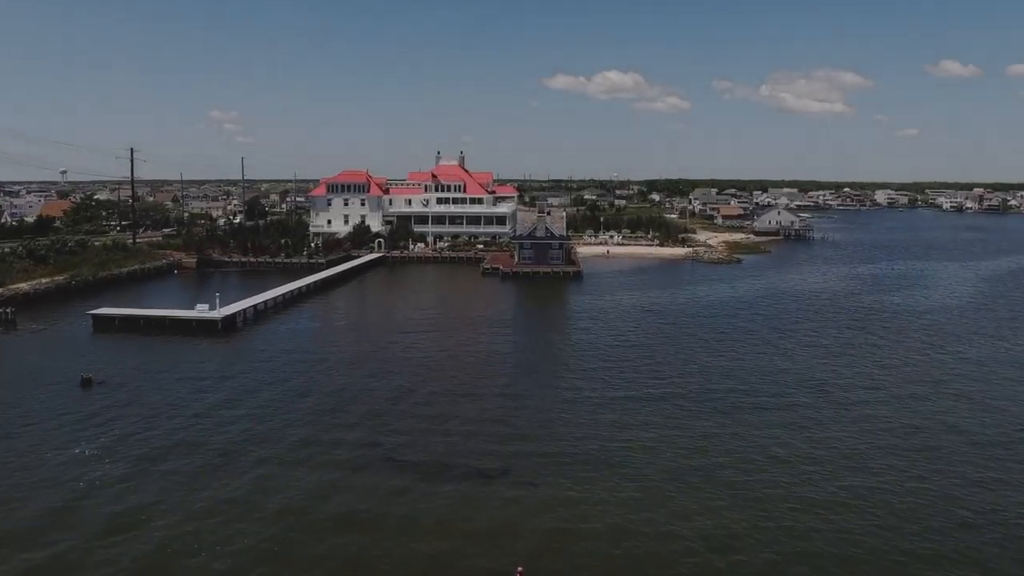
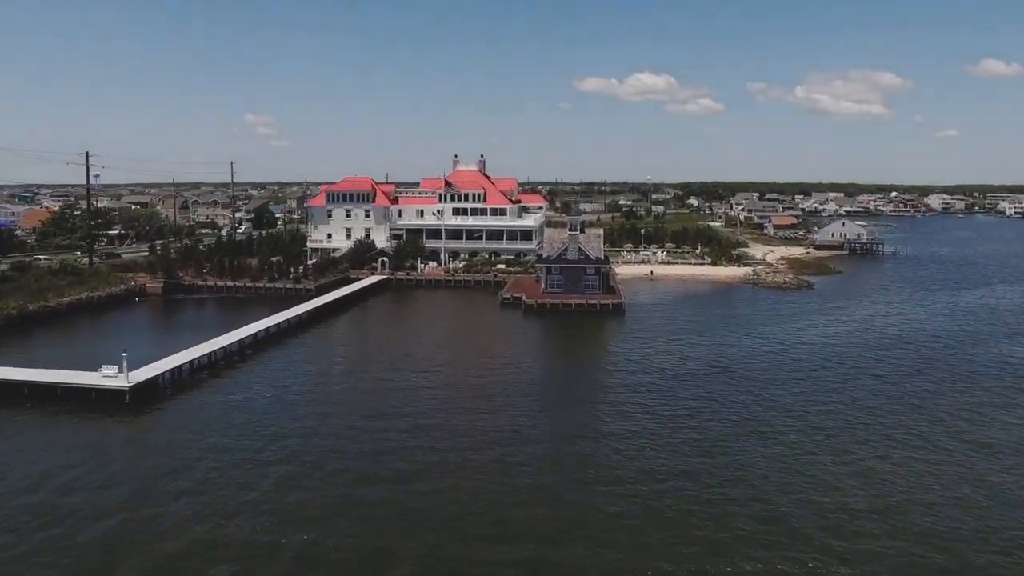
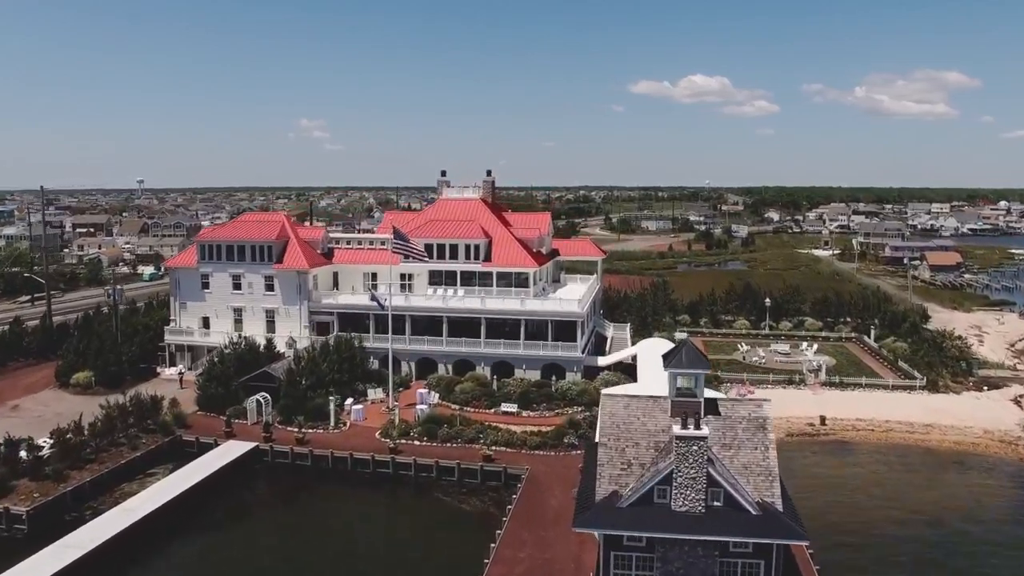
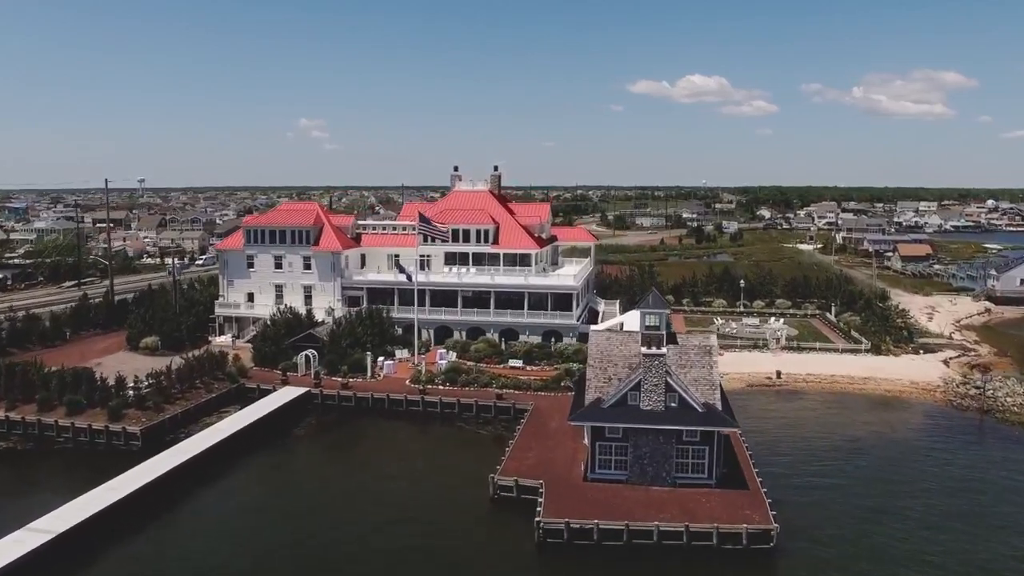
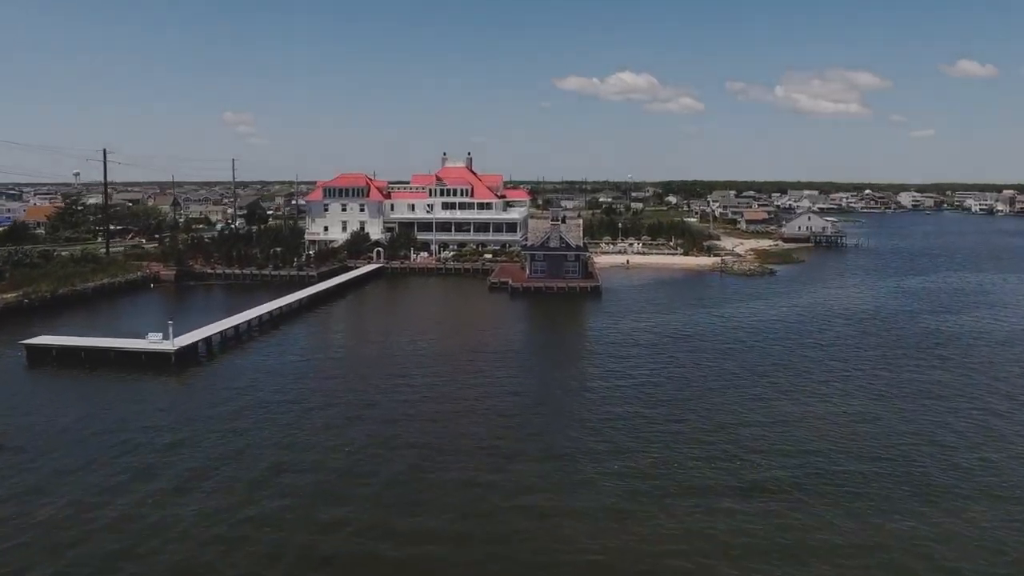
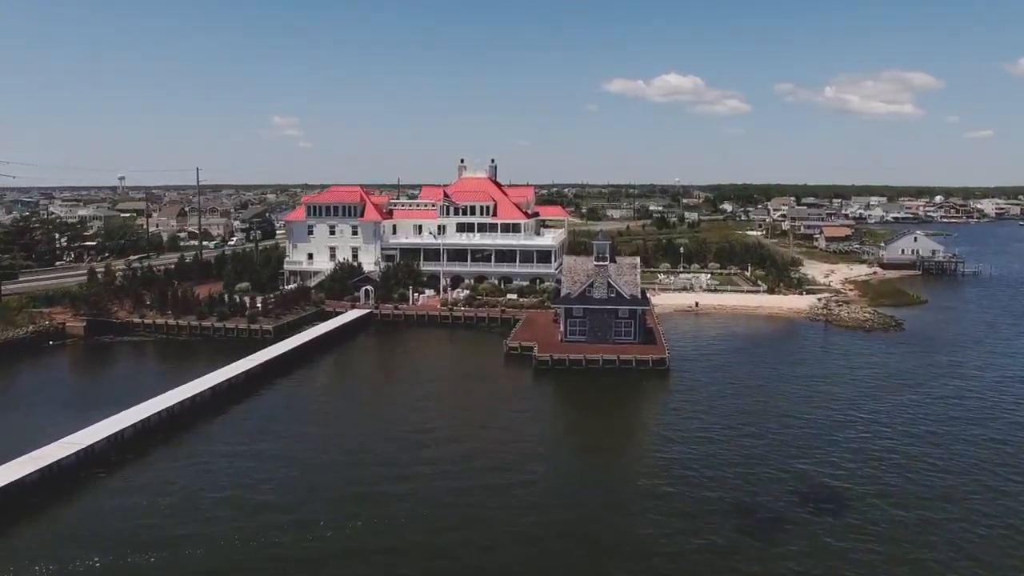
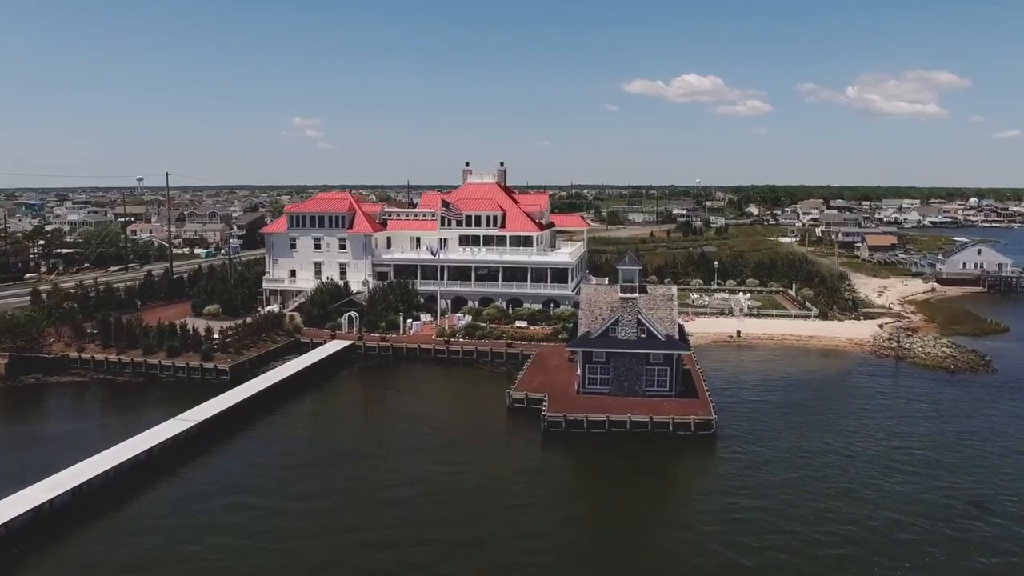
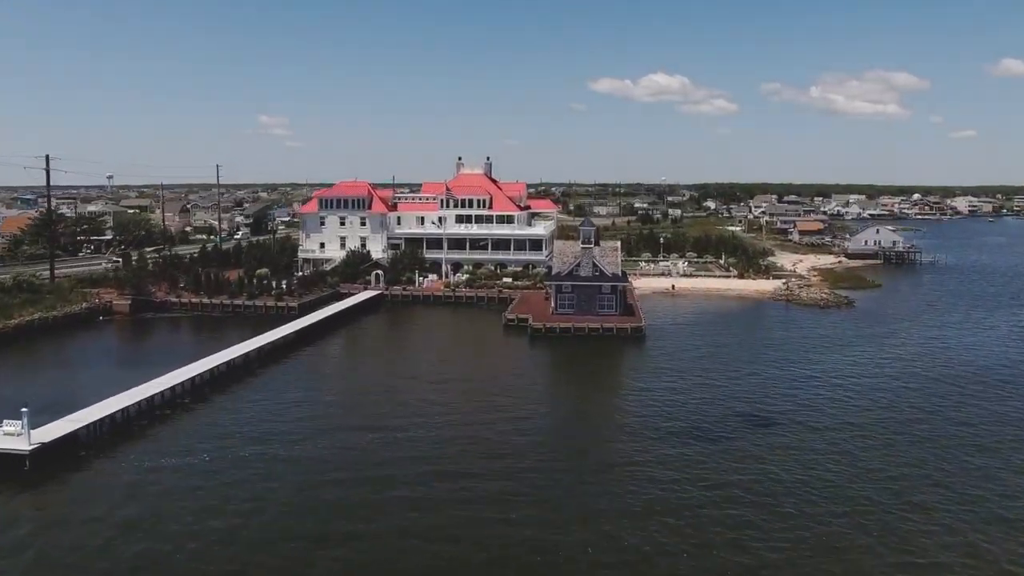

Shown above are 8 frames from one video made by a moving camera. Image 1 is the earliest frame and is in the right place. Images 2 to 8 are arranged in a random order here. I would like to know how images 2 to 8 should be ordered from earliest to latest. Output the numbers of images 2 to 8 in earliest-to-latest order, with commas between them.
5, 2, 8, 6, 7, 4, 3
